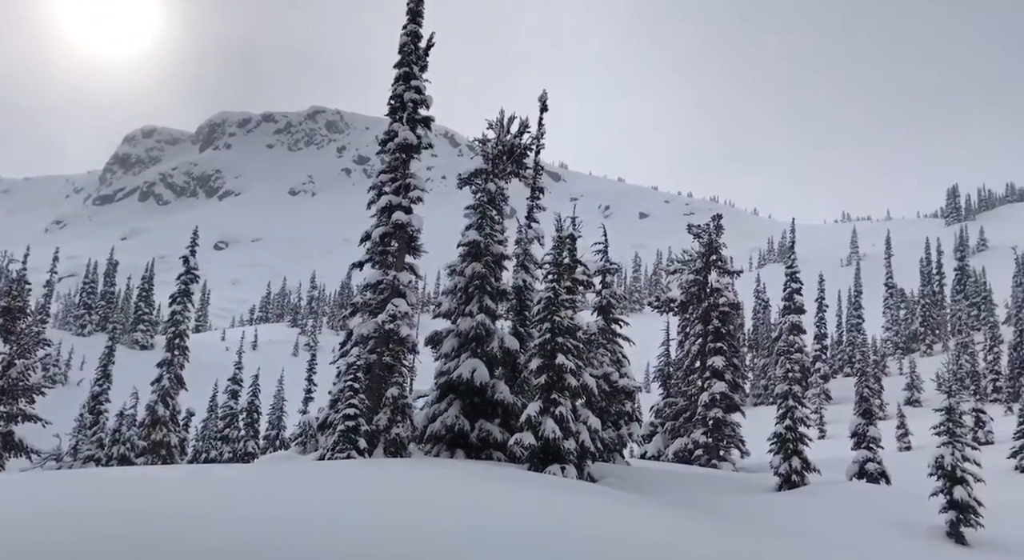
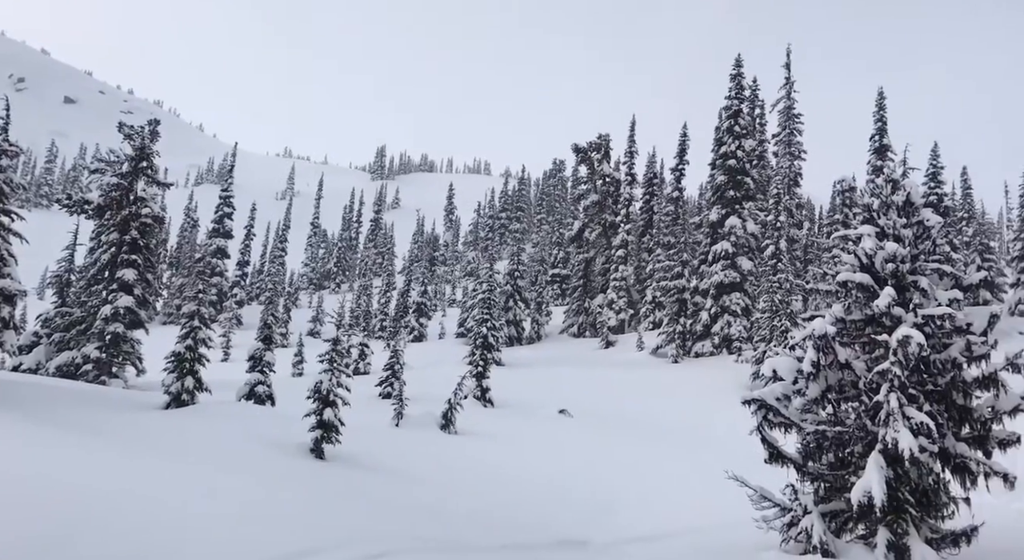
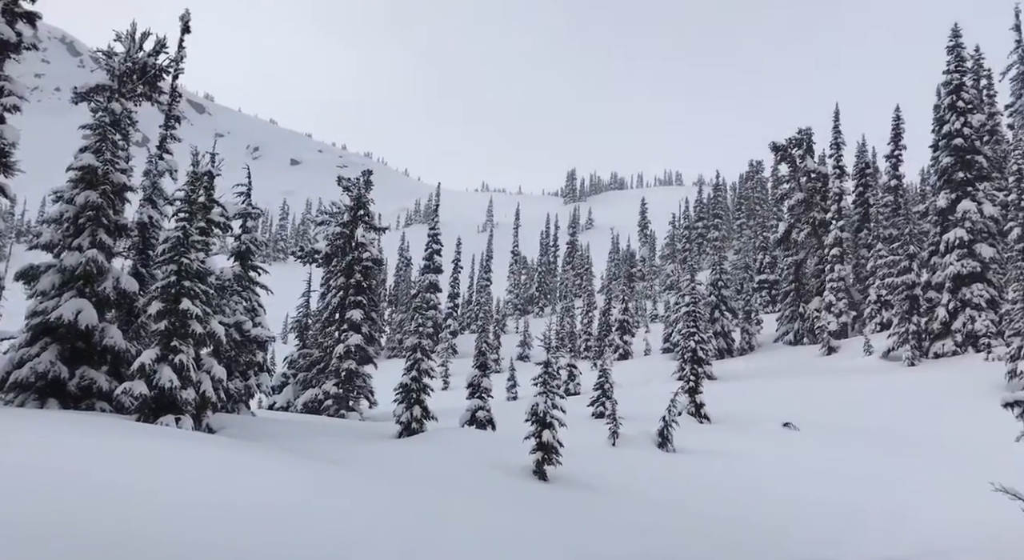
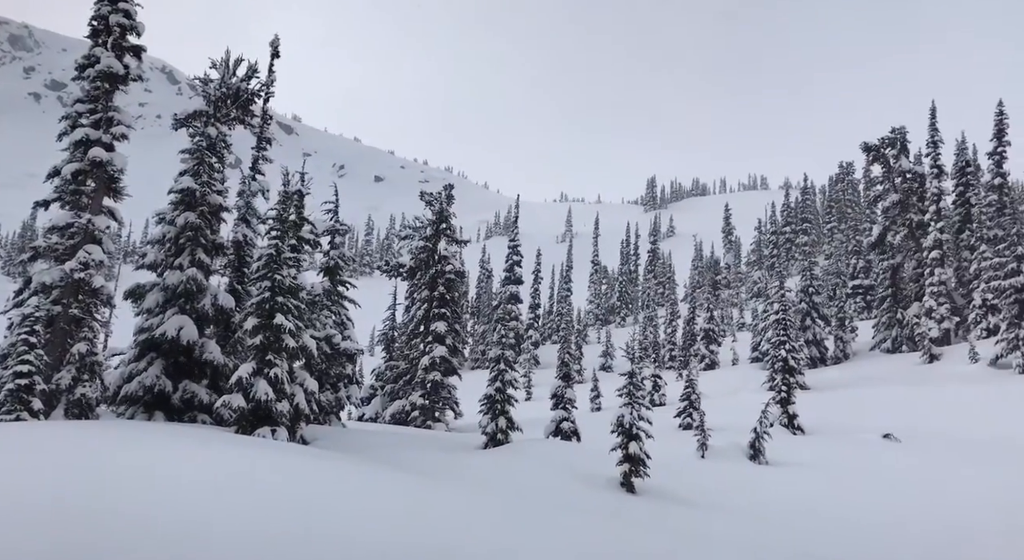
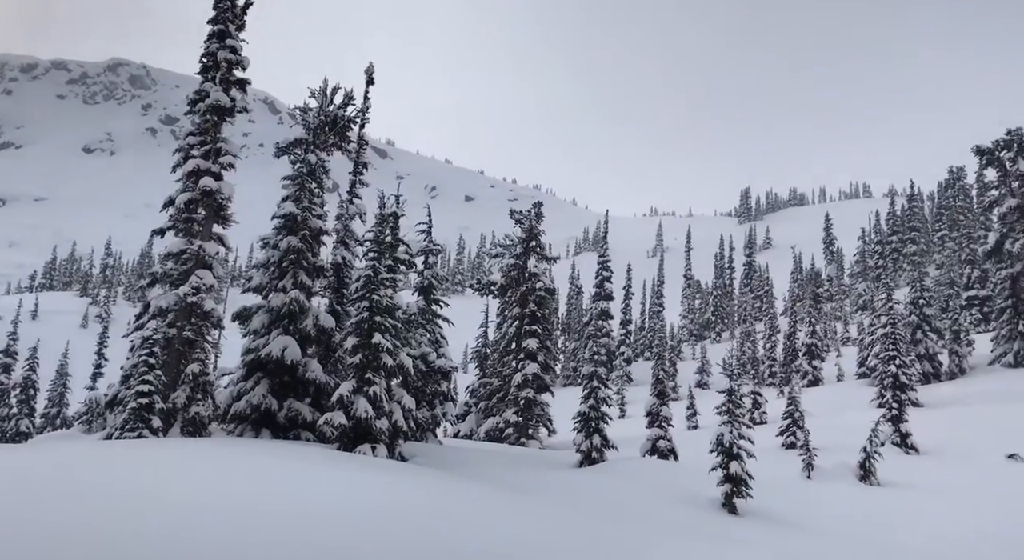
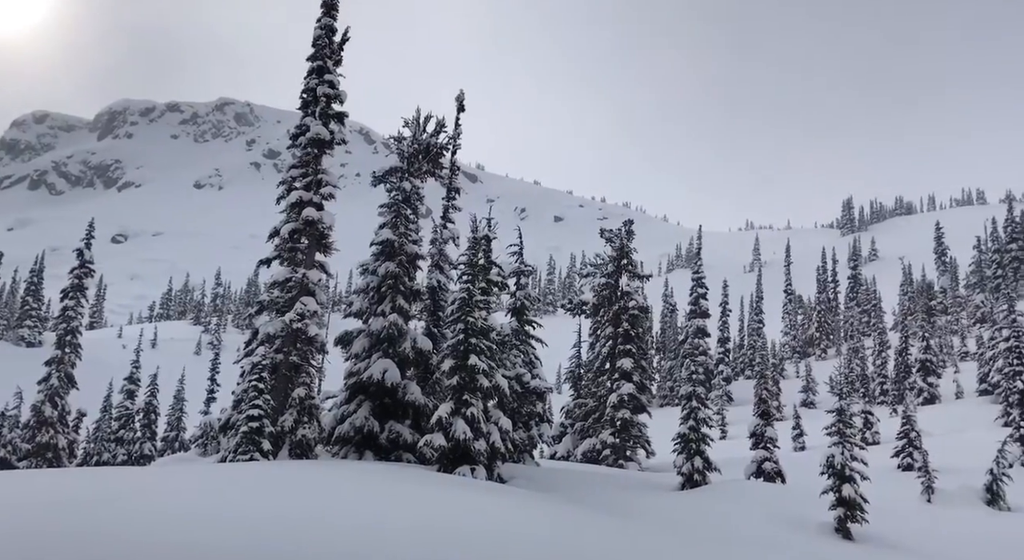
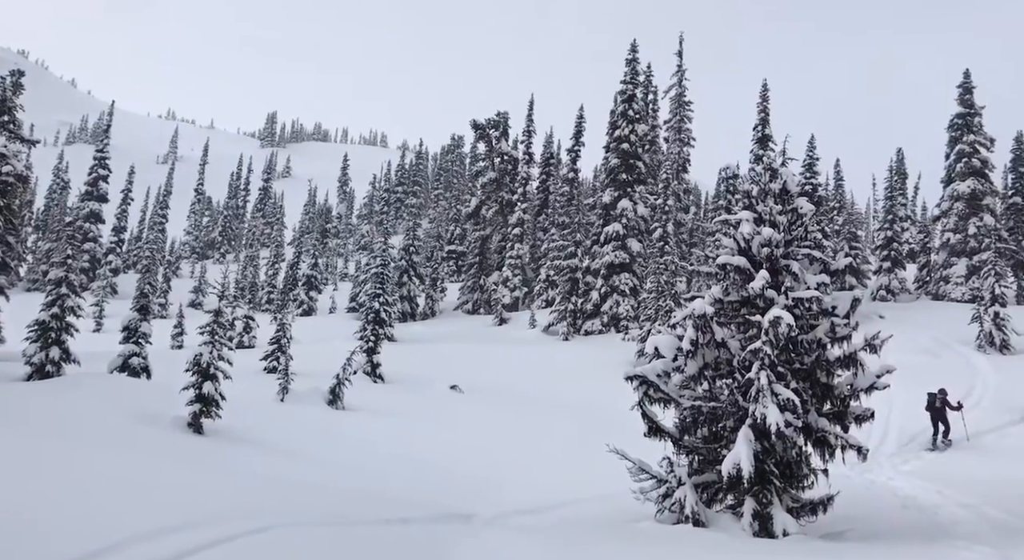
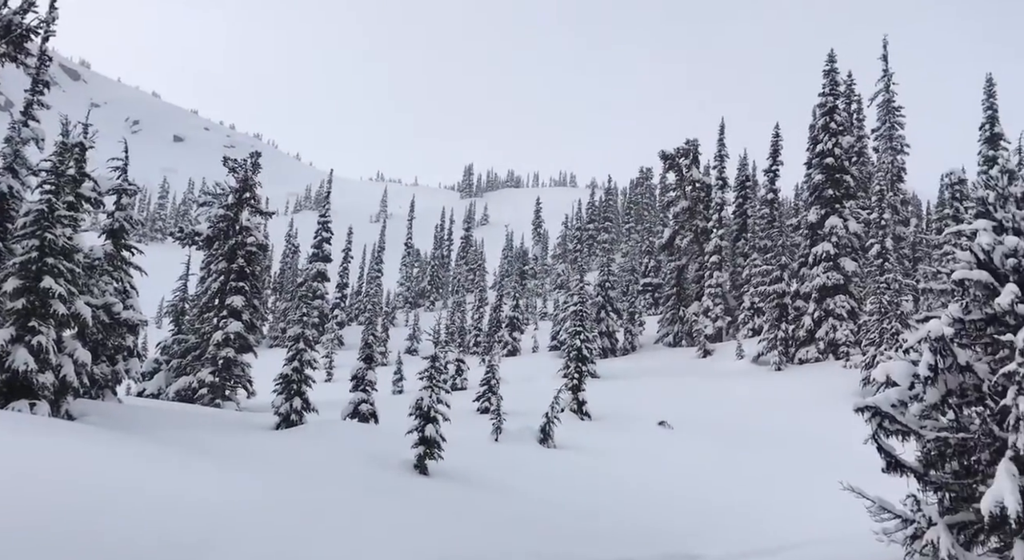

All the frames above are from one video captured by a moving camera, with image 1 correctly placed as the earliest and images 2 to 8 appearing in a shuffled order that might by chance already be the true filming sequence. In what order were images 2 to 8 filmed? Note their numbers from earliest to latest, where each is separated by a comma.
6, 5, 4, 3, 8, 2, 7
